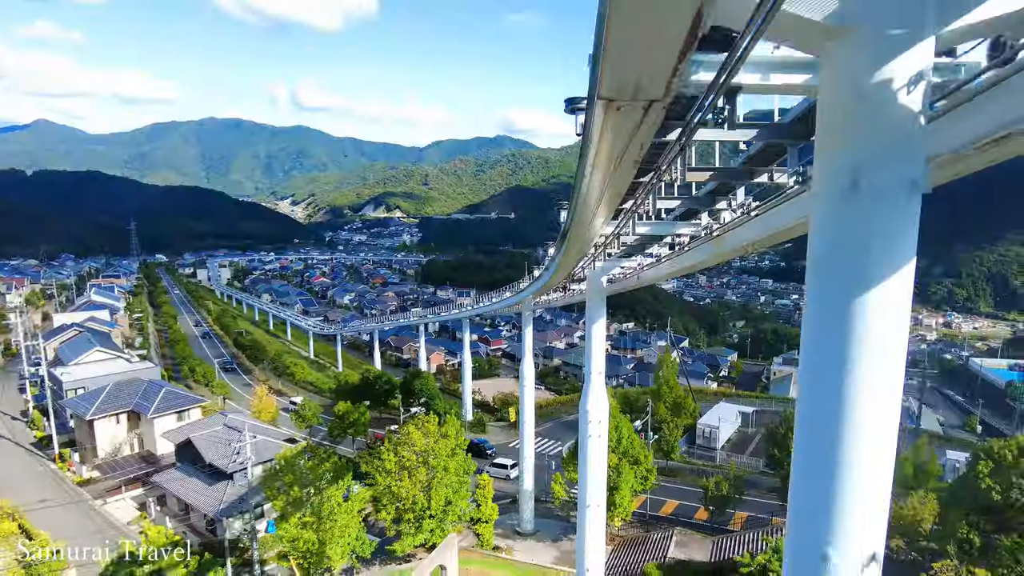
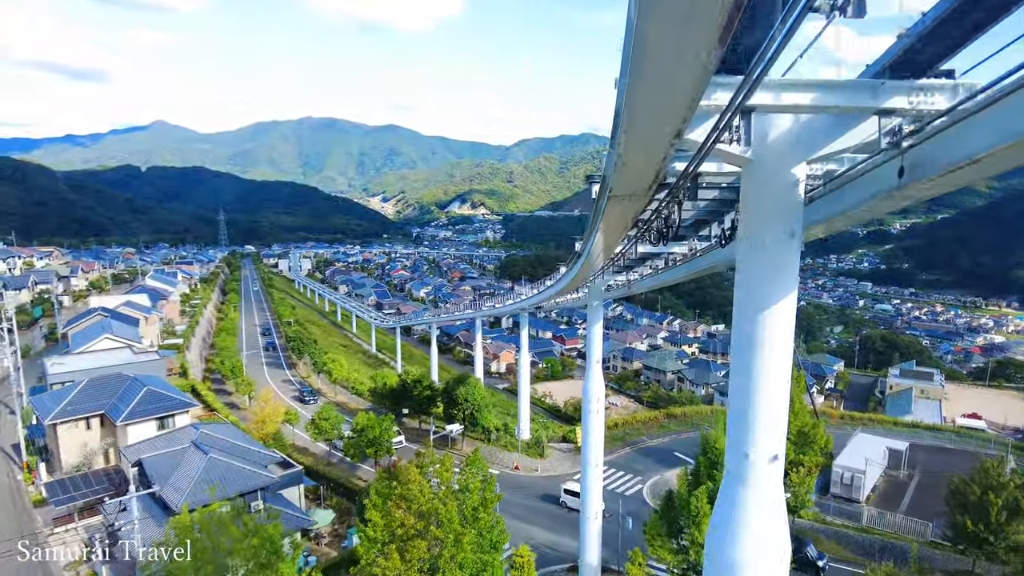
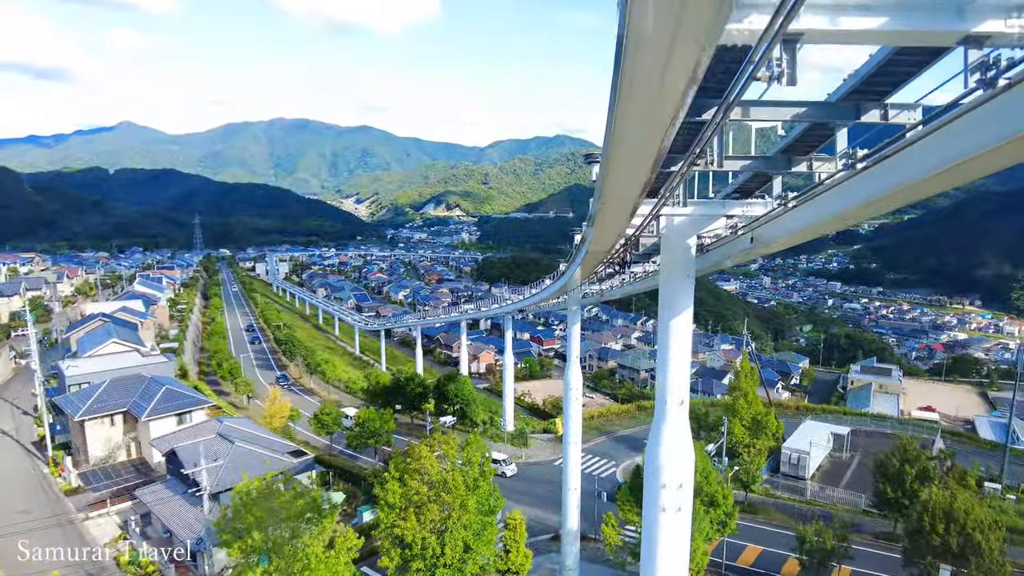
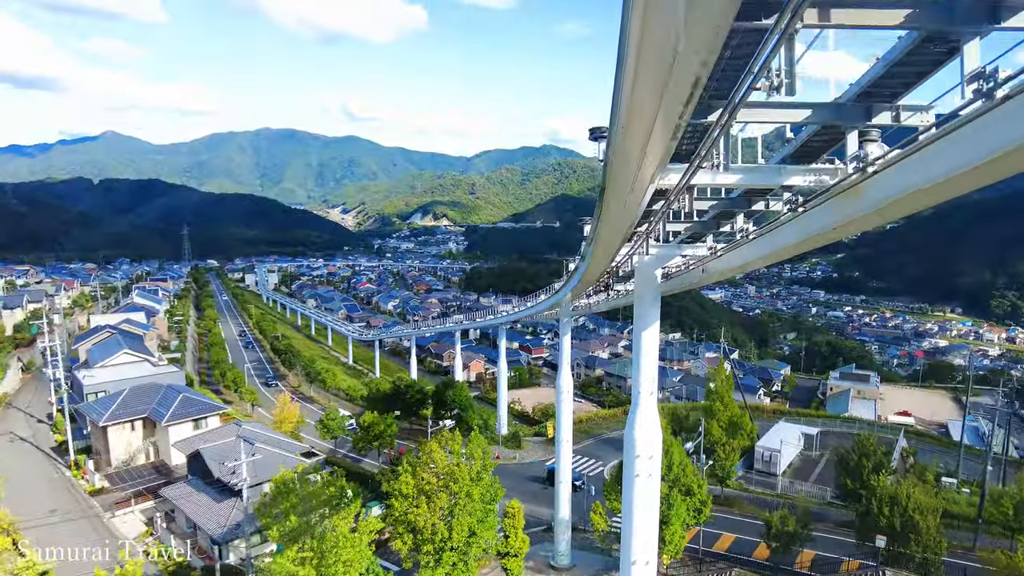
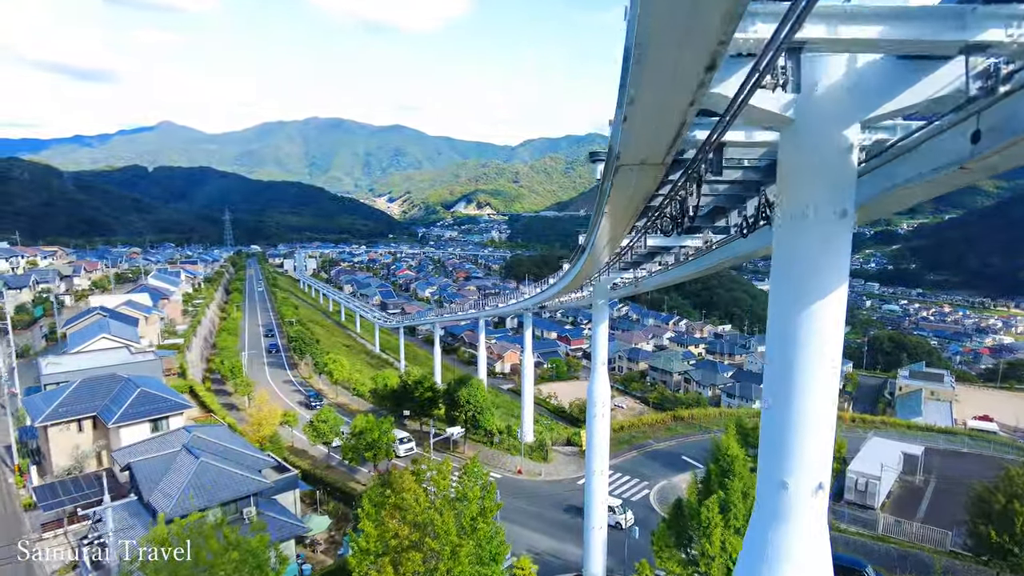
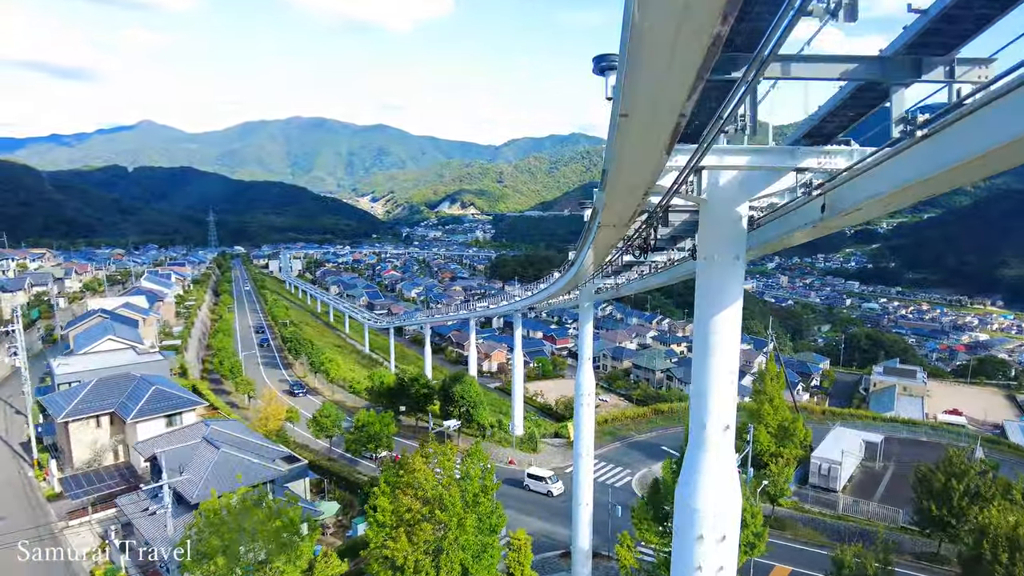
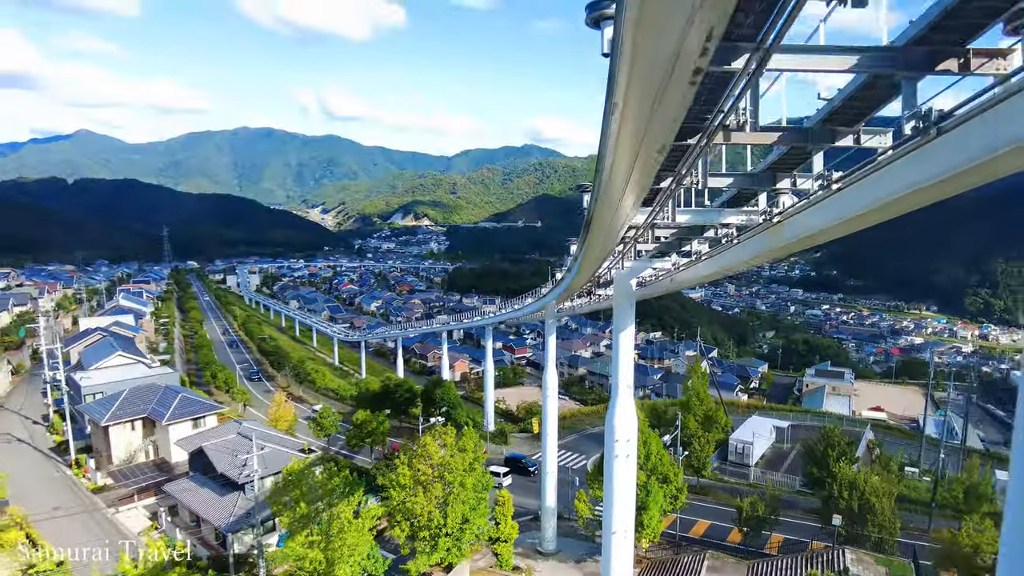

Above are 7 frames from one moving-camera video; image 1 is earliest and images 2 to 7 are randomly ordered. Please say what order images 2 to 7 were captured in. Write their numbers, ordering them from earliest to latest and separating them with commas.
7, 4, 3, 6, 2, 5
